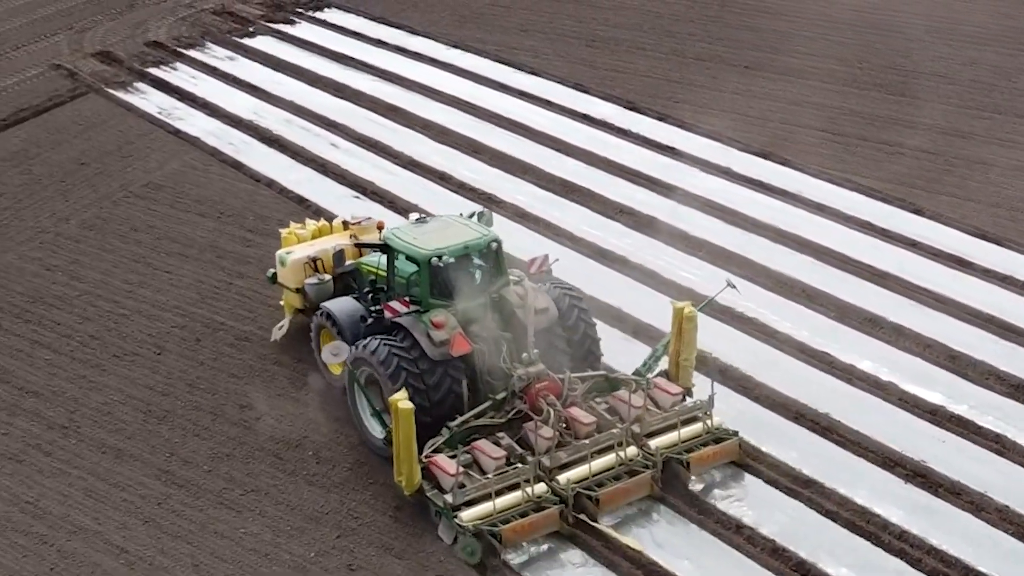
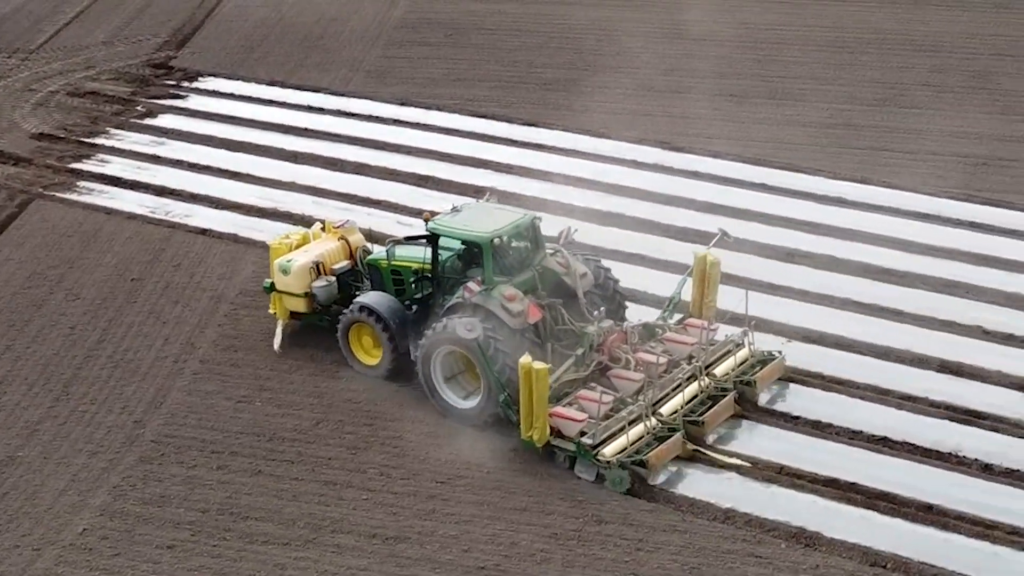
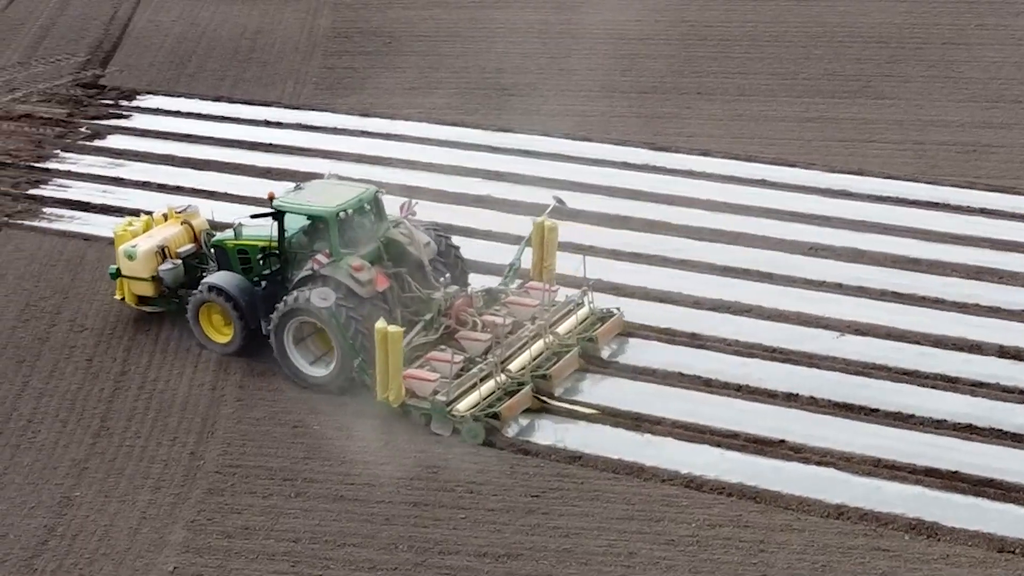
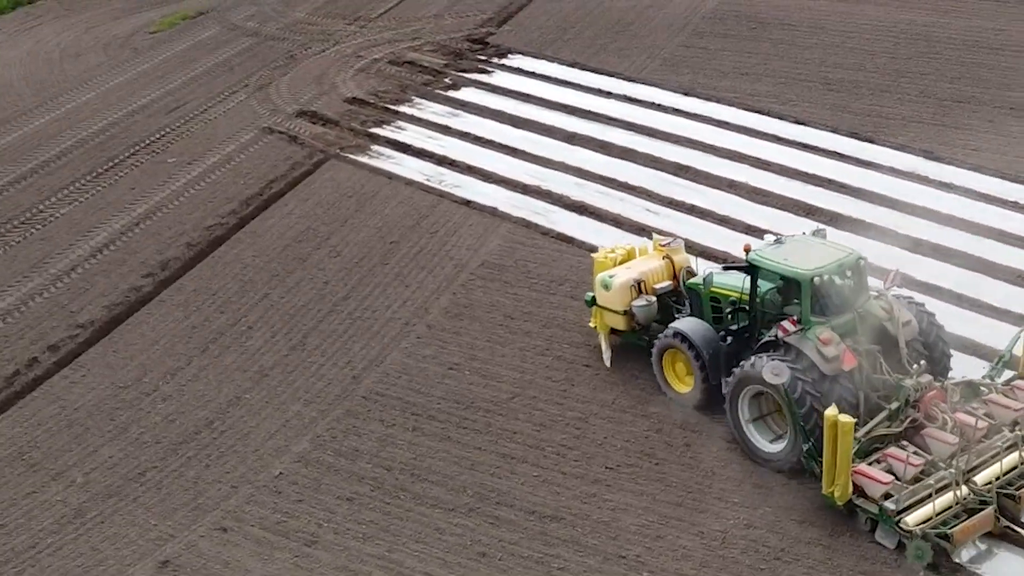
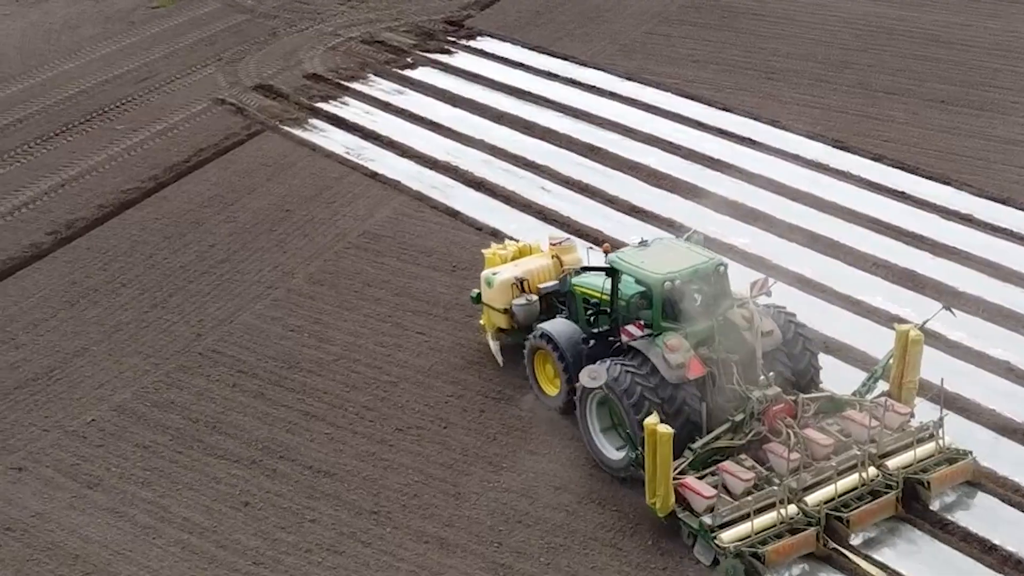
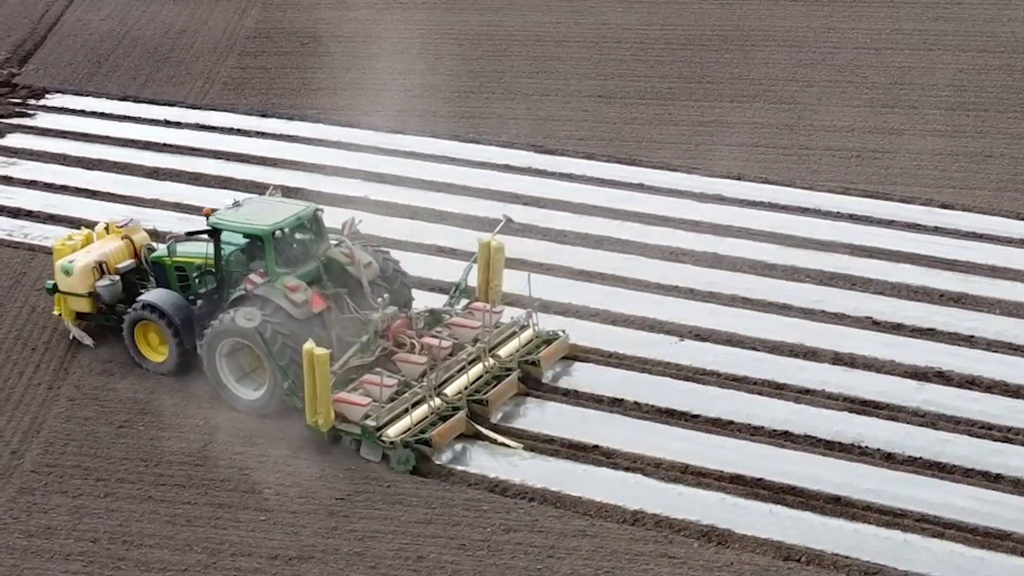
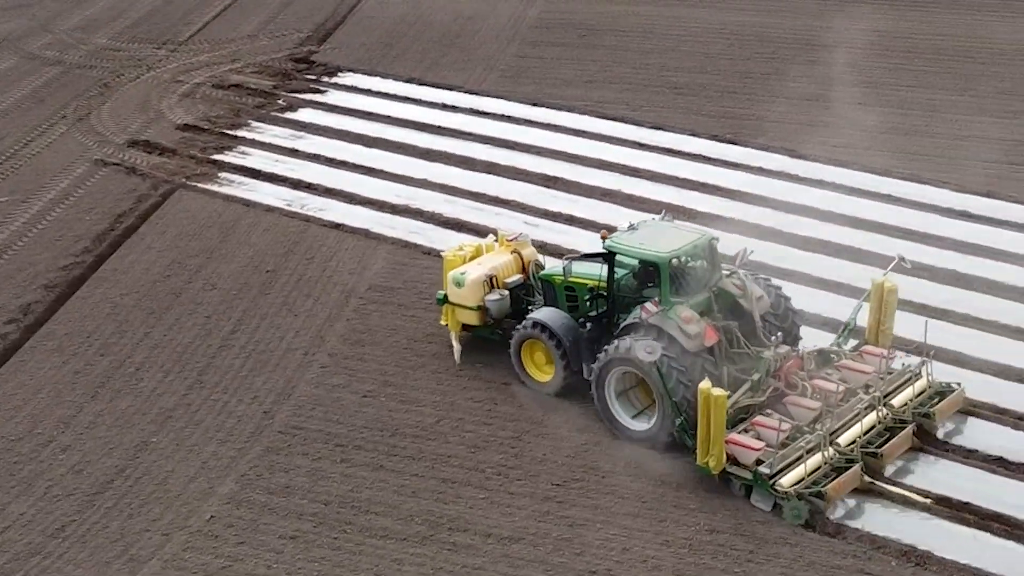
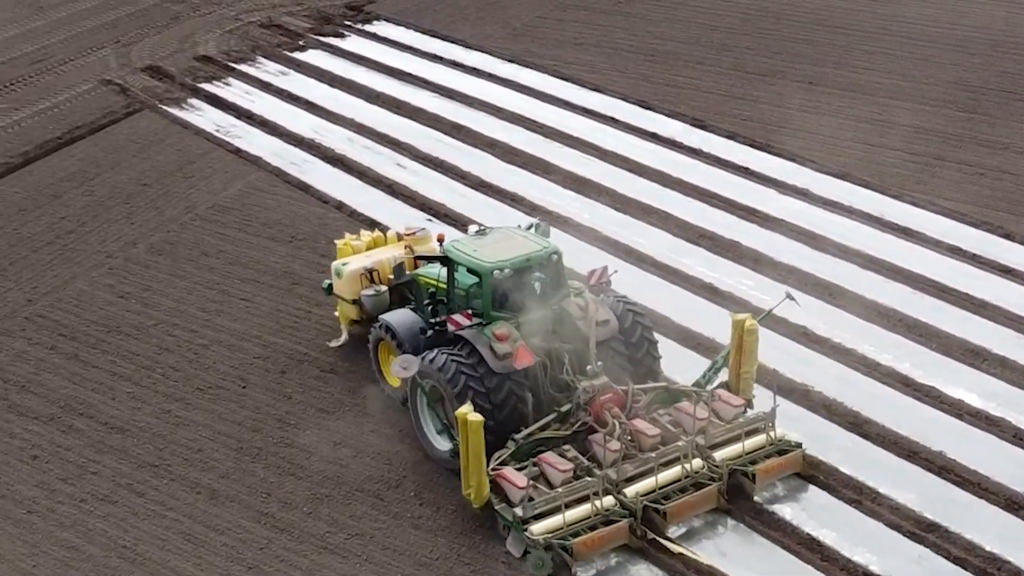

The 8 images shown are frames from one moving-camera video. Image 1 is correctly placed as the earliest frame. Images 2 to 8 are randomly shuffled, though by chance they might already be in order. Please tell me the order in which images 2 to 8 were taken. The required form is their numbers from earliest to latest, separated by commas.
8, 5, 4, 7, 2, 6, 3
